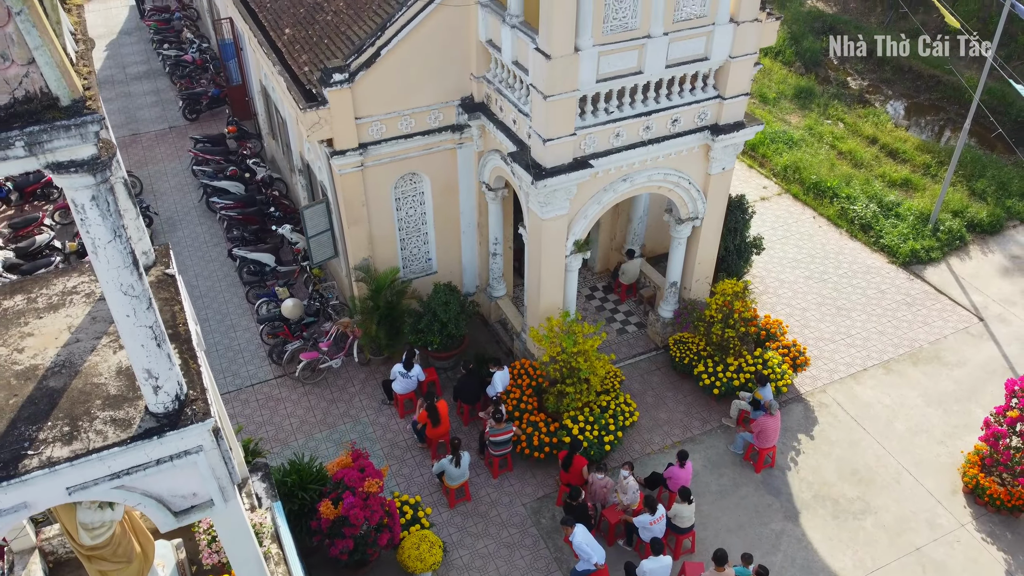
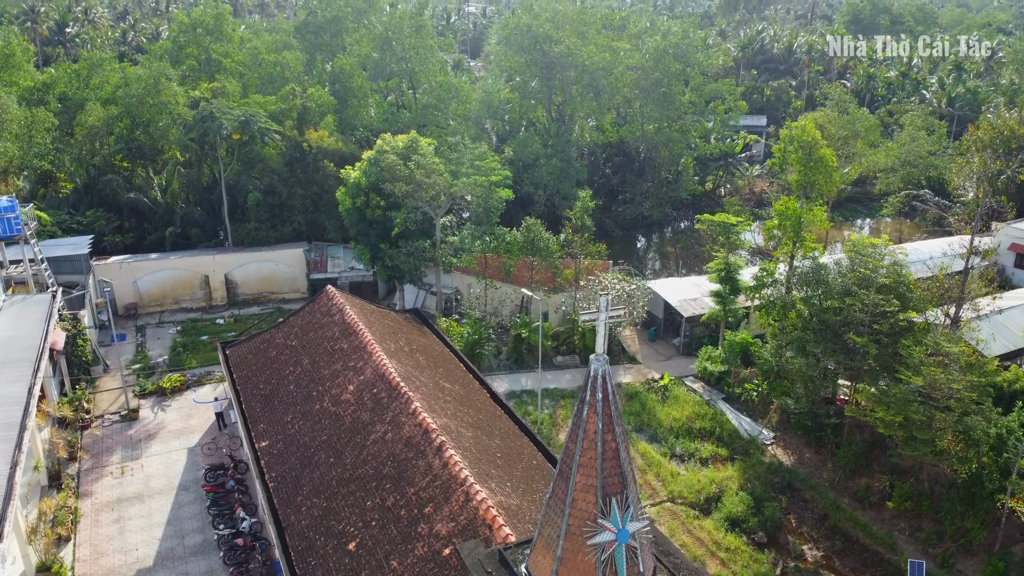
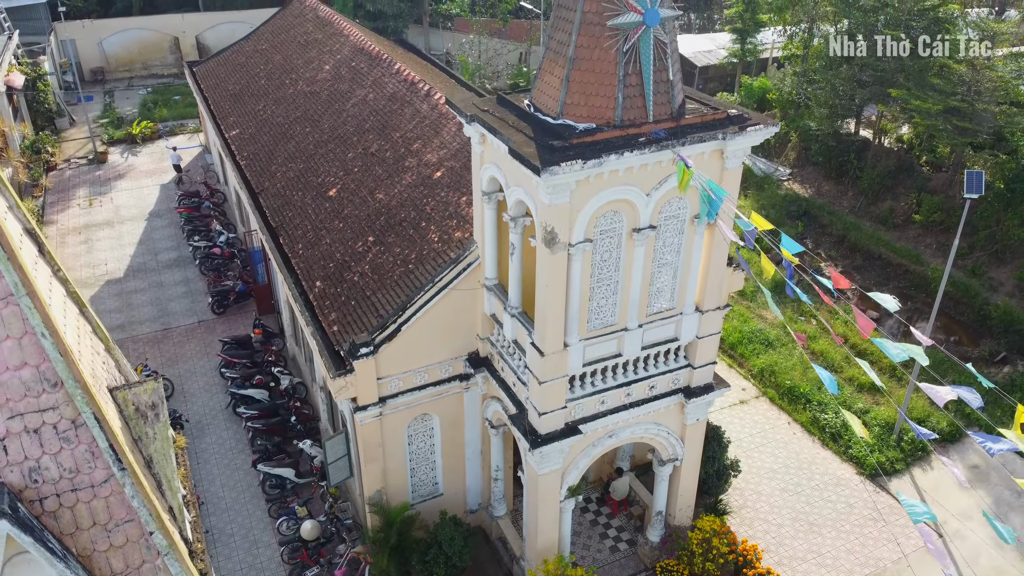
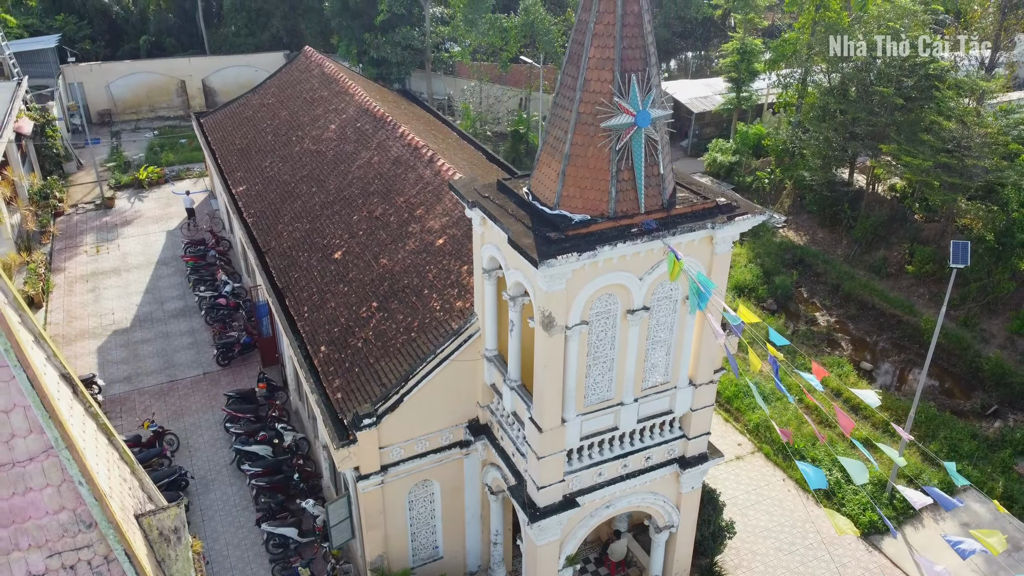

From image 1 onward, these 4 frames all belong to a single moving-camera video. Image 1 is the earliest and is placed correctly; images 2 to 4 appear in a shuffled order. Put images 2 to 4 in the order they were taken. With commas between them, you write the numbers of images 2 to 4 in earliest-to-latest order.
3, 4, 2
